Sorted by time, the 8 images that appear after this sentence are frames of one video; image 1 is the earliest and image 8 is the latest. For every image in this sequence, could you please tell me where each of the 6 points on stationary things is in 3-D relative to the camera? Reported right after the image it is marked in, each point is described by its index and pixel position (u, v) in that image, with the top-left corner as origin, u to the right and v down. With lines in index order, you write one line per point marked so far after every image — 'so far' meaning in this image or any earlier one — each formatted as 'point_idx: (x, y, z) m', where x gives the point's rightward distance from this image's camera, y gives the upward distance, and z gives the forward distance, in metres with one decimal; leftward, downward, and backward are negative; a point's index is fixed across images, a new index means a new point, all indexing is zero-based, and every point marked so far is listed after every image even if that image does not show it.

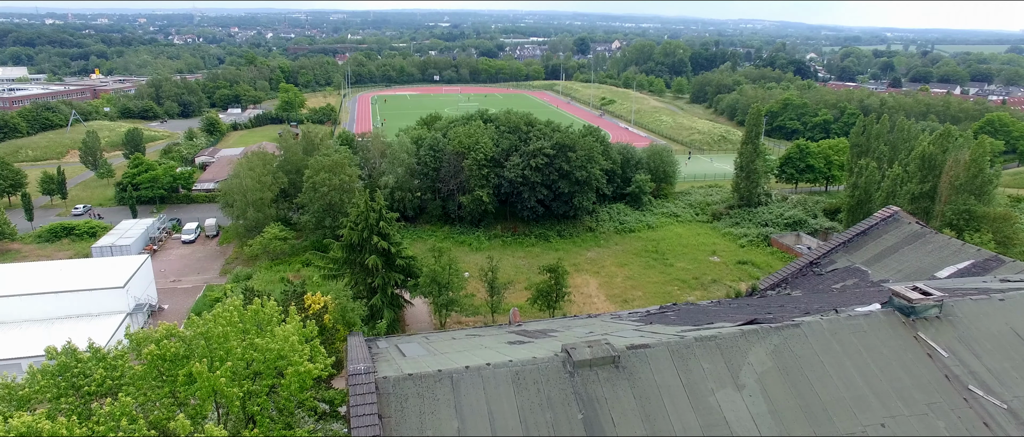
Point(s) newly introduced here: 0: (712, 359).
0: (+2.7, -1.8, +8.5) m
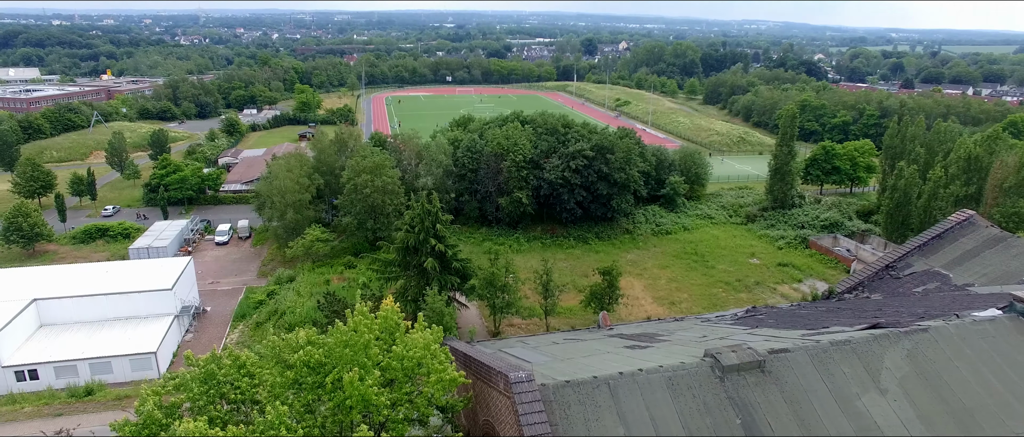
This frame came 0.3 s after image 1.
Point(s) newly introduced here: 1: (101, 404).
0: (+4.4, -1.9, +8.5) m
1: (-11.5, -5.2, +18.2) m
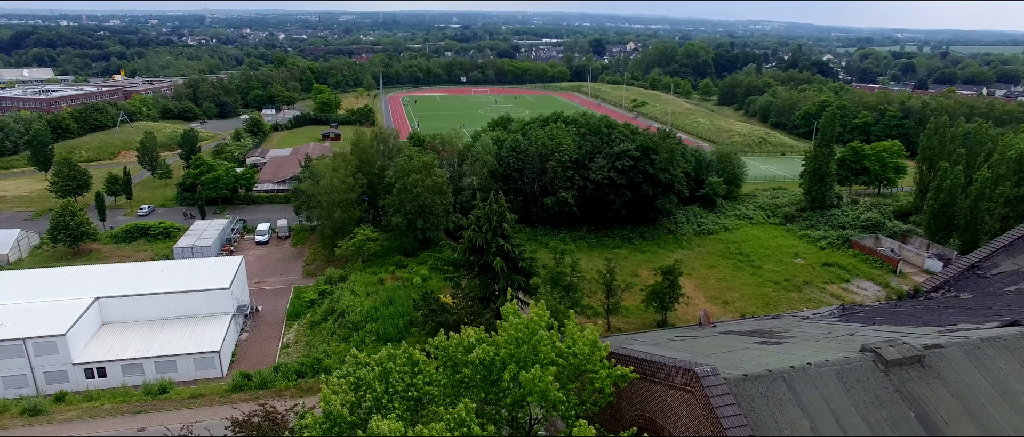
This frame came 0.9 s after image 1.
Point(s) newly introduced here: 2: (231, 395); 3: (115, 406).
0: (+6.5, -1.9, +8.5) m
1: (-9.4, -5.2, +18.3) m
2: (-8.1, -5.1, +18.6) m
3: (-11.1, -5.3, +18.1) m
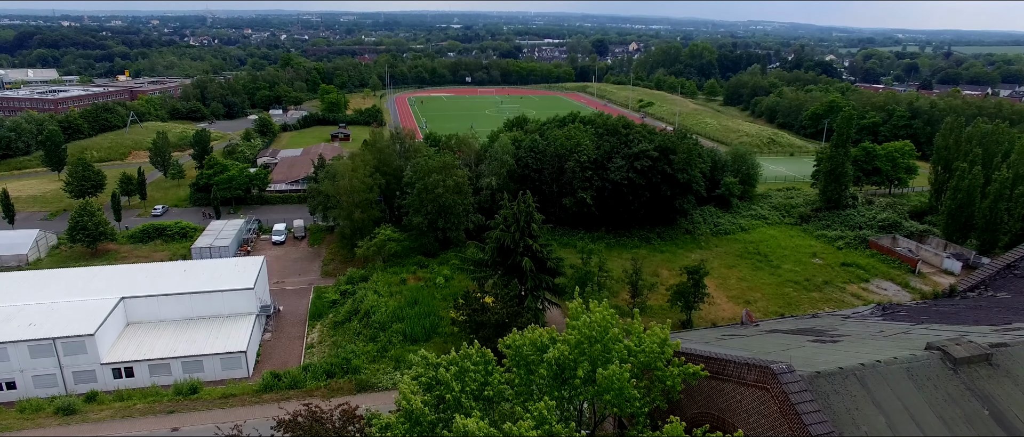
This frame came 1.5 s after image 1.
0: (+7.4, -1.9, +8.6) m
1: (-8.6, -5.2, +18.3) m
2: (-7.2, -5.1, +18.6) m
3: (-10.2, -5.3, +18.1) m
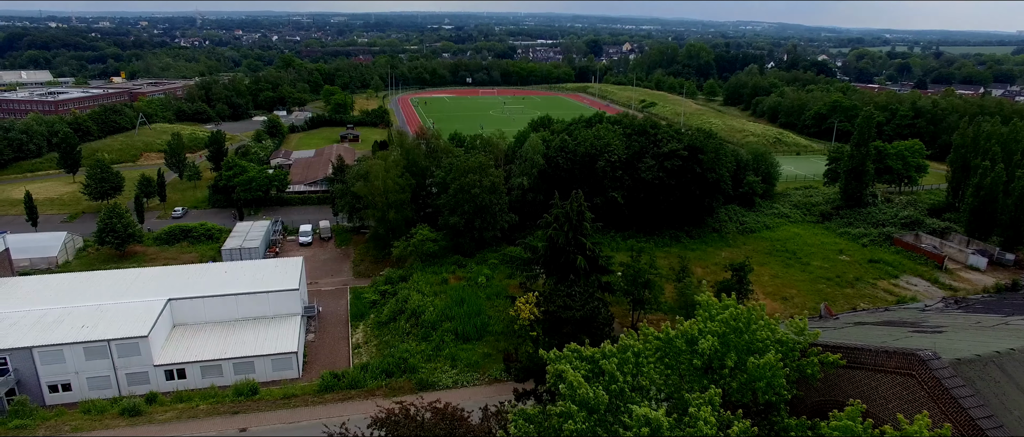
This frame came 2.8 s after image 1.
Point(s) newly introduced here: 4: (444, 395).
0: (+9.3, -1.8, +8.9) m
1: (-6.8, -5.2, +18.4) m
2: (-5.5, -5.1, +18.7) m
3: (-8.5, -5.3, +18.1) m
4: (-2.0, -5.0, +18.5) m
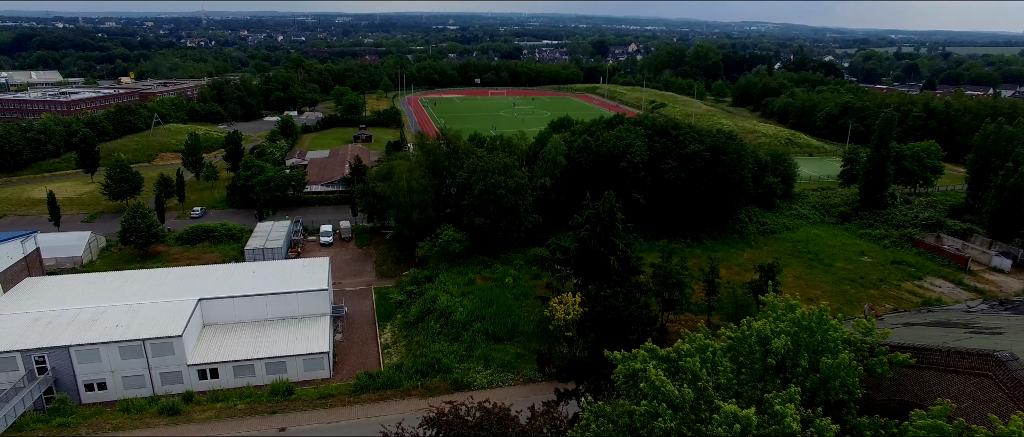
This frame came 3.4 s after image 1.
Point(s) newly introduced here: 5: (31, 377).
0: (+10.3, -1.8, +8.9) m
1: (-5.8, -5.2, +18.5) m
2: (-4.4, -5.1, +18.7) m
3: (-7.4, -5.3, +18.2) m
4: (-0.9, -5.0, +18.6) m
5: (-14.5, -4.8, +19.5) m
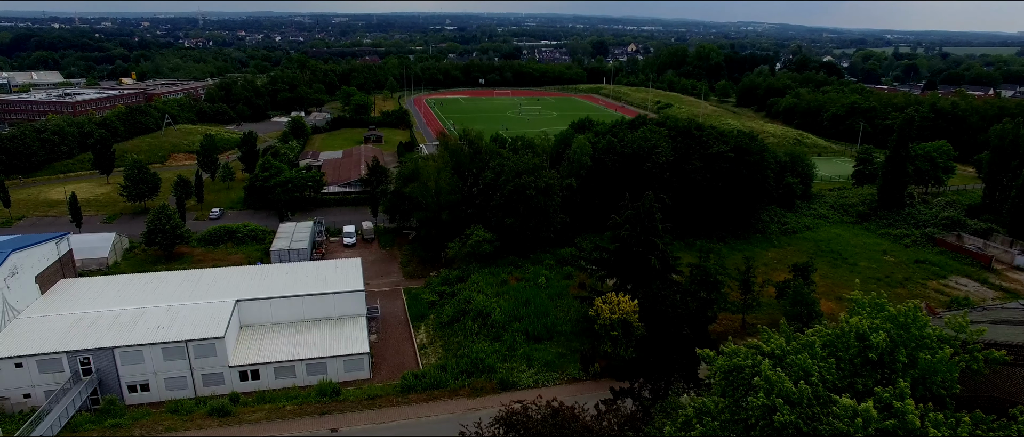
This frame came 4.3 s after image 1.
0: (+11.7, -1.8, +9.1) m
1: (-4.4, -5.2, +18.5) m
2: (-3.1, -5.1, +18.8) m
3: (-6.1, -5.3, +18.3) m
4: (+0.4, -5.1, +18.7) m
5: (-13.1, -4.8, +19.5) m
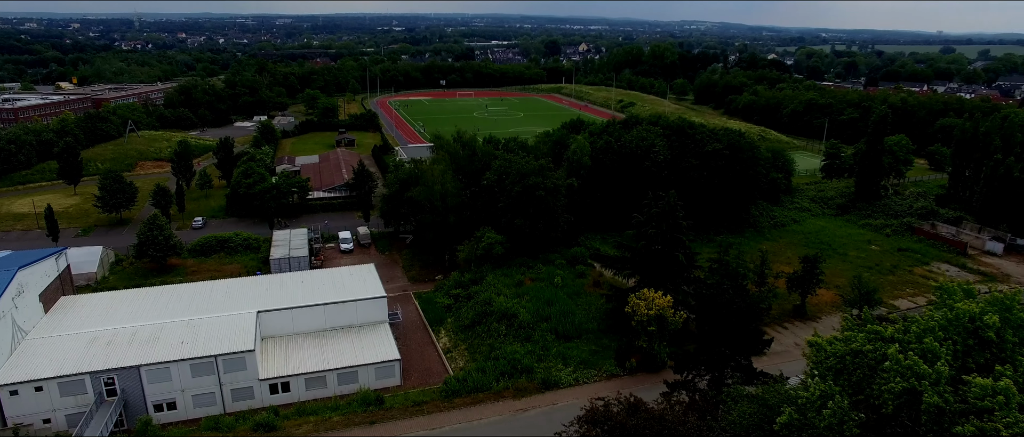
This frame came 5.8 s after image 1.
0: (+13.6, -1.5, +10.3) m
1: (-3.1, -5.4, +18.4) m
2: (-1.8, -5.3, +18.8) m
3: (-4.7, -5.5, +18.1) m
4: (+1.7, -5.1, +18.9) m
5: (-11.9, -5.2, +18.8) m
